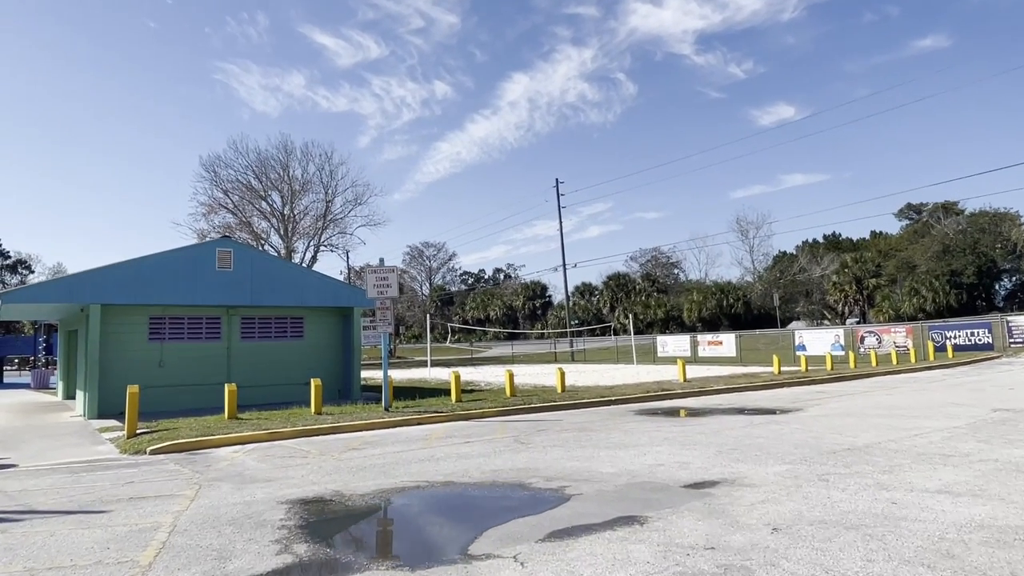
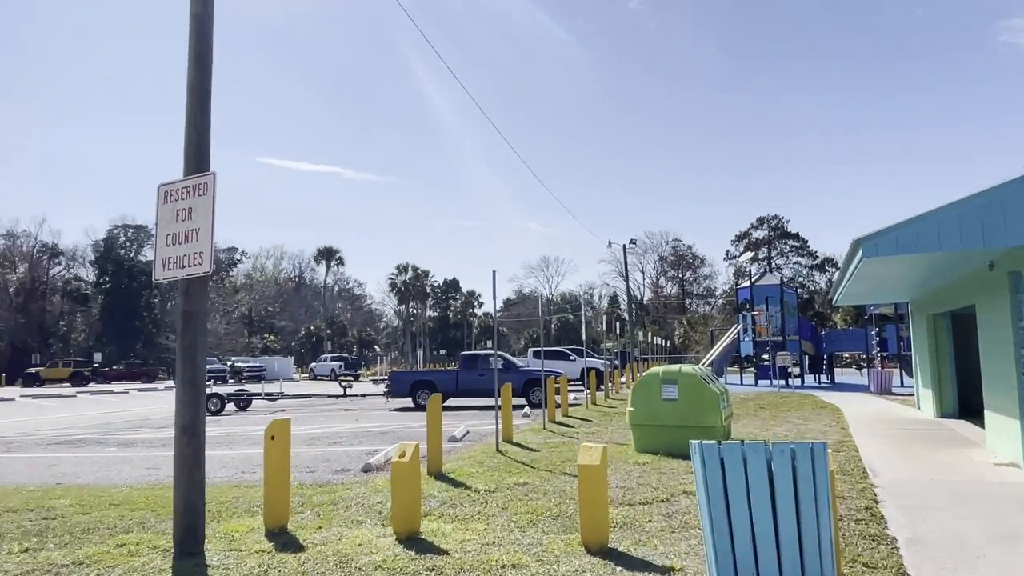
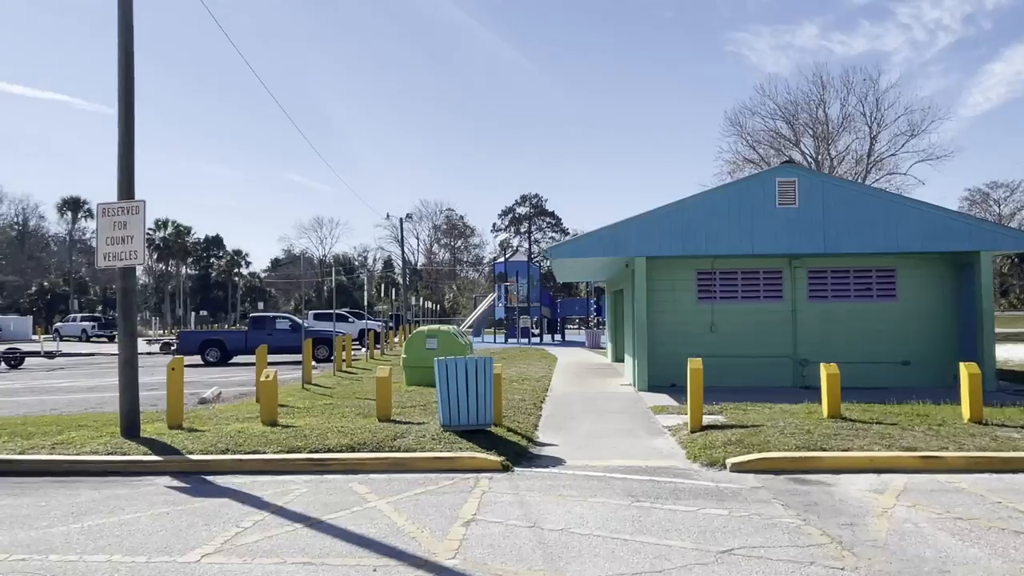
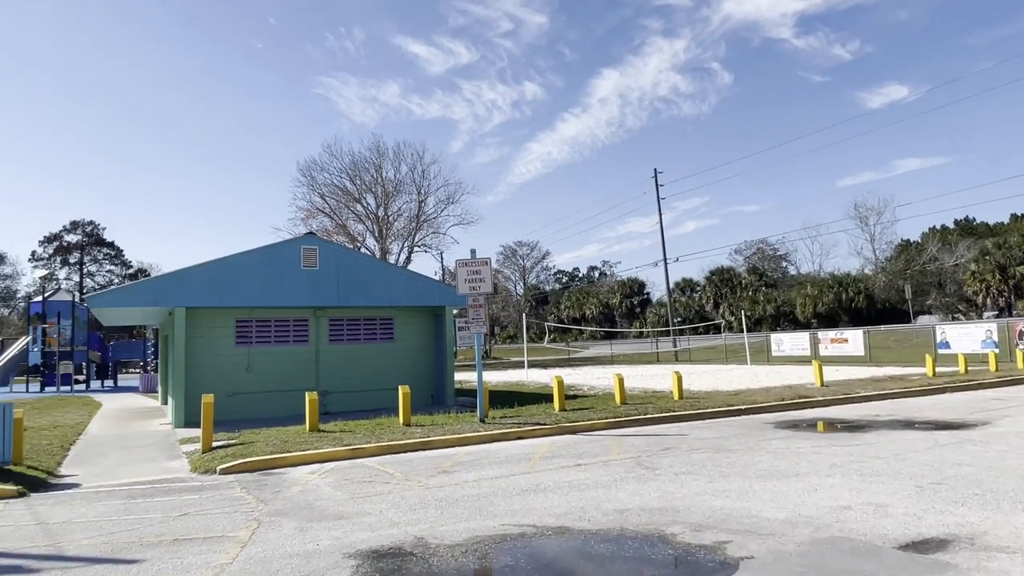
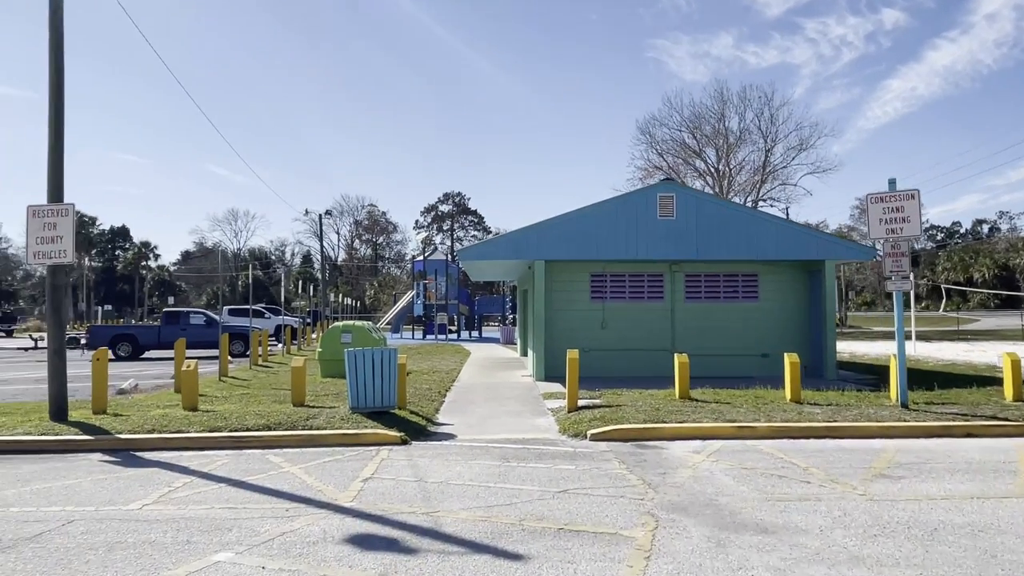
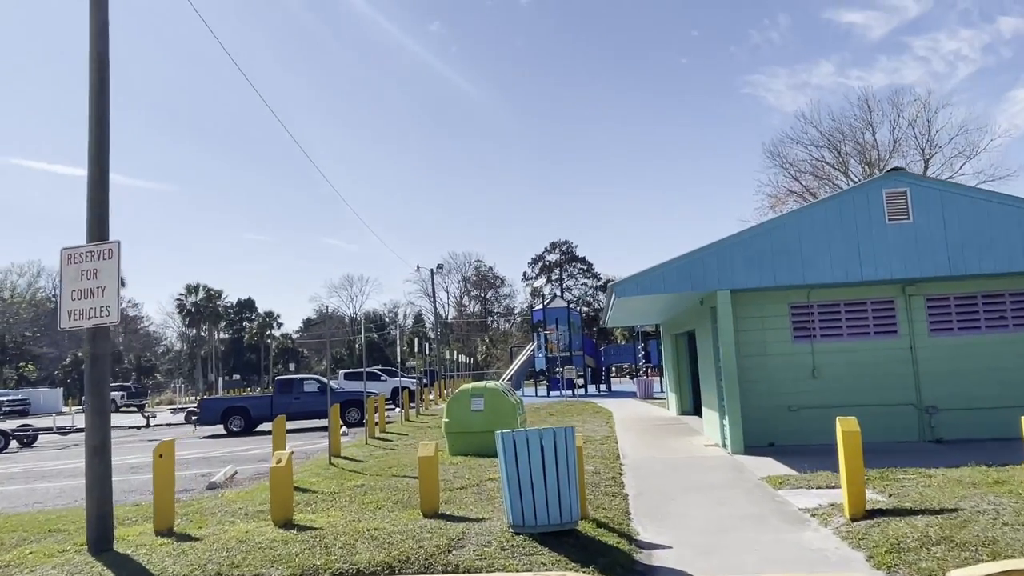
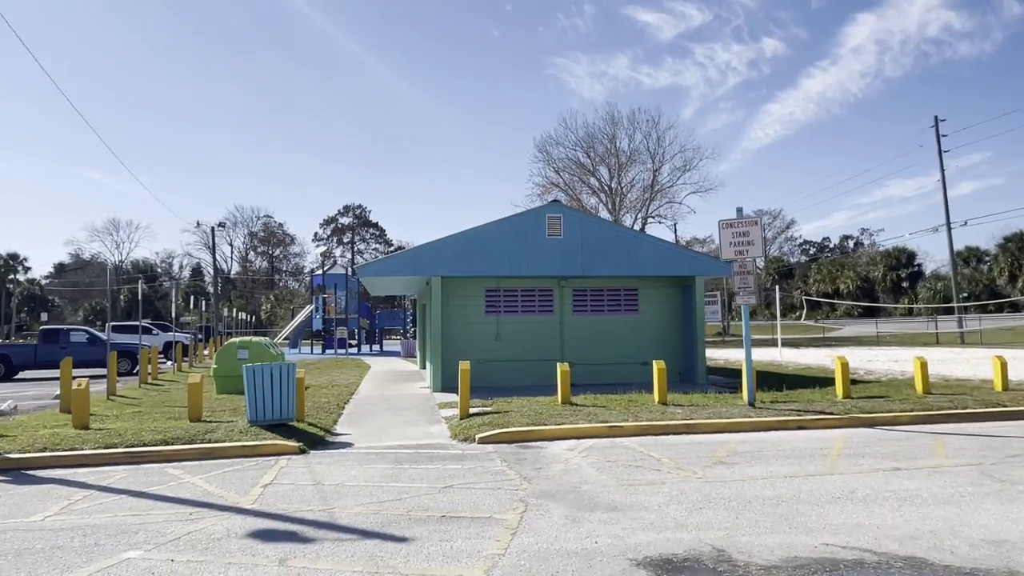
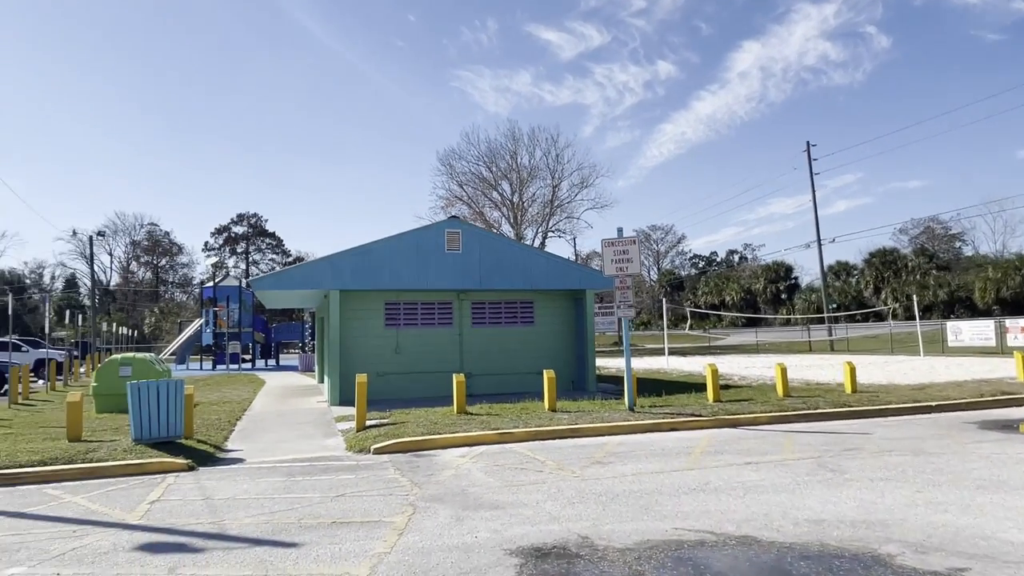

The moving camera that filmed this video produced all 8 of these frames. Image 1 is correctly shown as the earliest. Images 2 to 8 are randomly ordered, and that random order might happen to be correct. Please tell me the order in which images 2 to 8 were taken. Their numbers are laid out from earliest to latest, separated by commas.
4, 8, 7, 5, 3, 6, 2
